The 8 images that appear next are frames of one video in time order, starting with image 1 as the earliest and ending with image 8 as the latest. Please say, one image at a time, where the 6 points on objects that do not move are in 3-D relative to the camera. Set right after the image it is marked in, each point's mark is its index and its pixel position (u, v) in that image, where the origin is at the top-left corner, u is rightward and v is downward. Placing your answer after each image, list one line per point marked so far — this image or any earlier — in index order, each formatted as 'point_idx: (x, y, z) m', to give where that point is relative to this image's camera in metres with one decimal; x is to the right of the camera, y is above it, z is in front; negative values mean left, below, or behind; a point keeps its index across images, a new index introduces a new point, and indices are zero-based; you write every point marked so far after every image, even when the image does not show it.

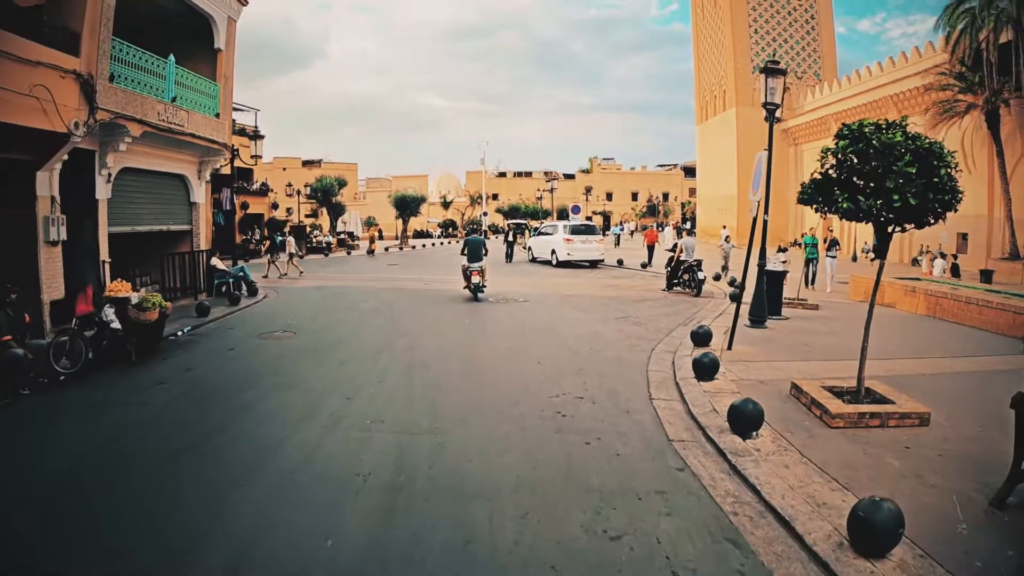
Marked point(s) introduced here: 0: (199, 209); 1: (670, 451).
0: (-6.8, +1.7, +13.2) m
1: (+1.1, -1.1, +4.2) m
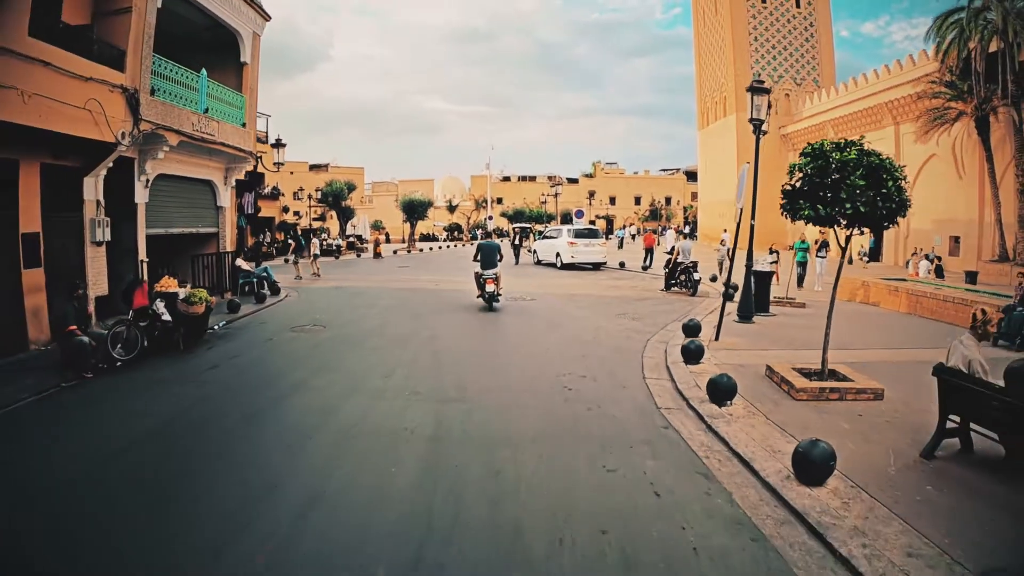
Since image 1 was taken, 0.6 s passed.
0: (-6.6, +1.7, +14.0) m
1: (+1.2, -1.1, +4.9) m
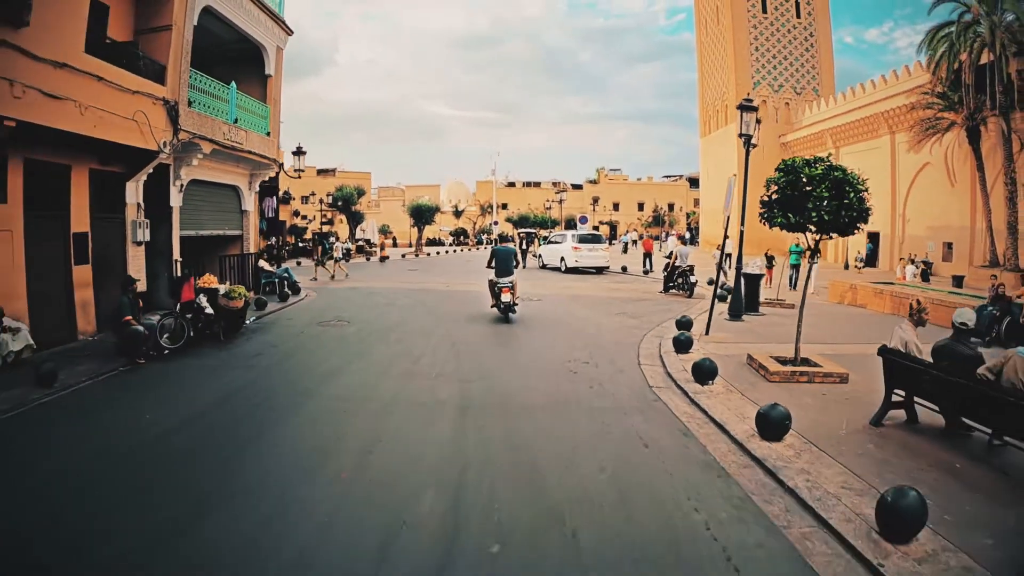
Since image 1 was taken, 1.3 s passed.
0: (-6.4, +1.7, +14.9) m
1: (+1.3, -1.0, +5.7) m
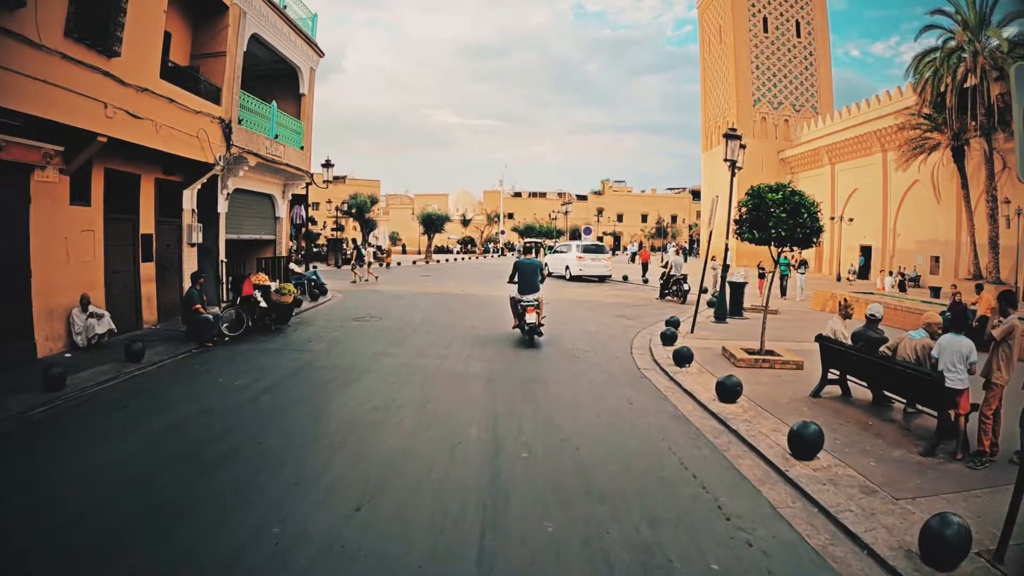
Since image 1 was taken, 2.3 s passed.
0: (-6.2, +1.7, +16.2) m
1: (+1.5, -1.0, +7.0) m
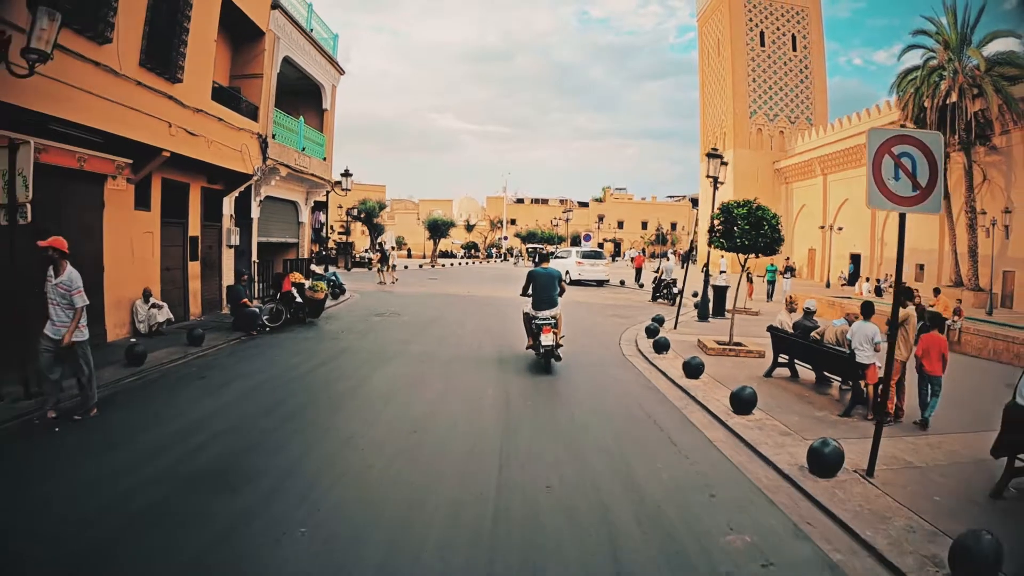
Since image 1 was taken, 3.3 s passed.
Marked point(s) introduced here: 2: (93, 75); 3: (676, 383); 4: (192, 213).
0: (-6.1, +1.8, +17.6) m
1: (+1.6, -1.0, +8.4) m
2: (-5.8, +3.0, +8.5) m
3: (+1.9, -1.1, +7.2) m
4: (-6.5, +1.5, +12.2) m
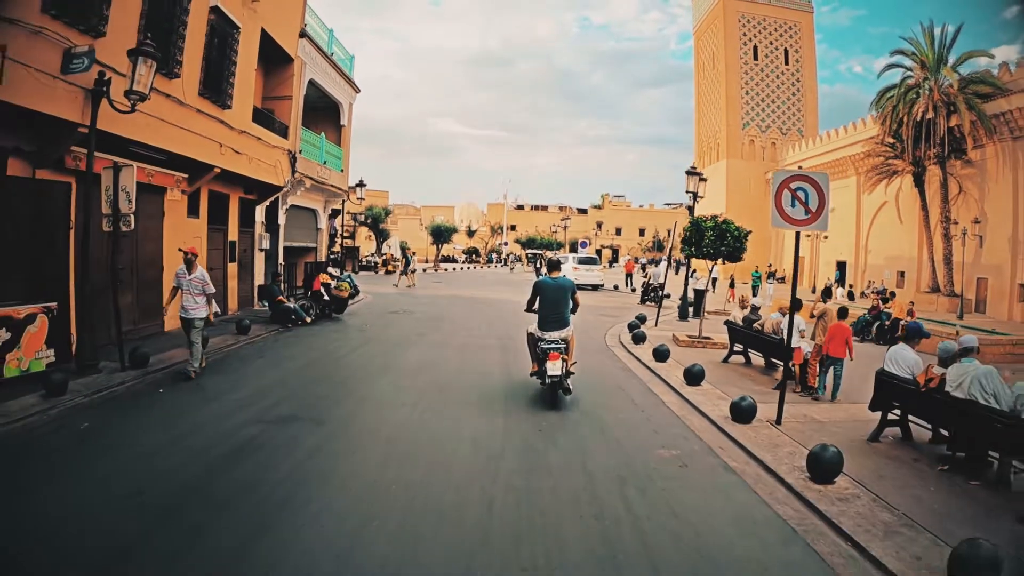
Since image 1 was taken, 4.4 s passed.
0: (-6.0, +1.8, +19.2) m
1: (+1.6, -1.0, +10.0) m
2: (-5.7, +3.0, +10.1) m
3: (+2.0, -1.1, +8.8) m
4: (-6.4, +1.5, +13.8) m
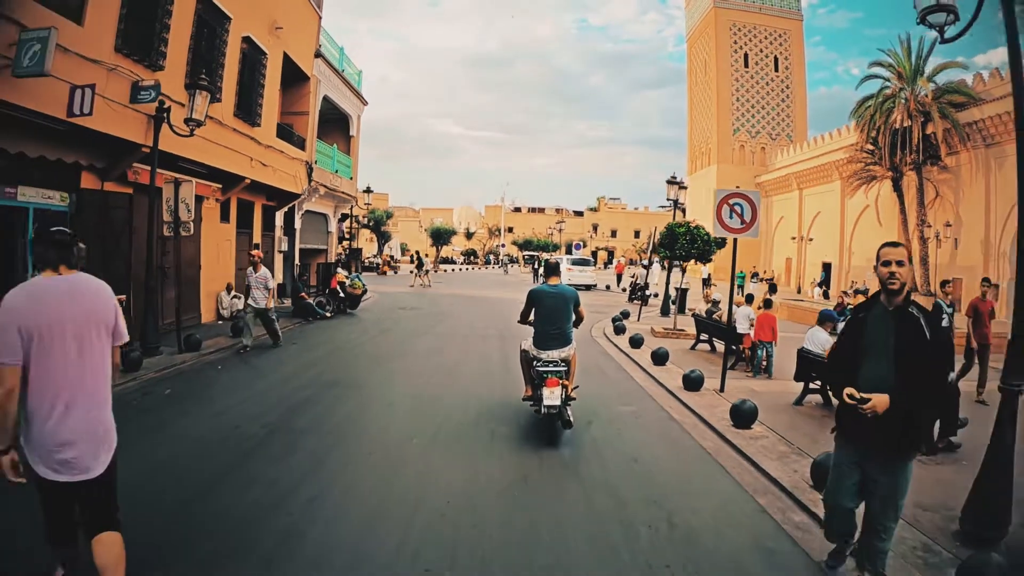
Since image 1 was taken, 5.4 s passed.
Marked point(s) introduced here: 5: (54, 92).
0: (-6.1, +1.8, +20.7) m
1: (+1.5, -0.9, +11.5) m
2: (-5.8, +3.1, +11.6) m
3: (+1.9, -1.0, +10.3) m
4: (-6.5, +1.6, +15.3) m
5: (-6.0, +2.6, +7.9) m
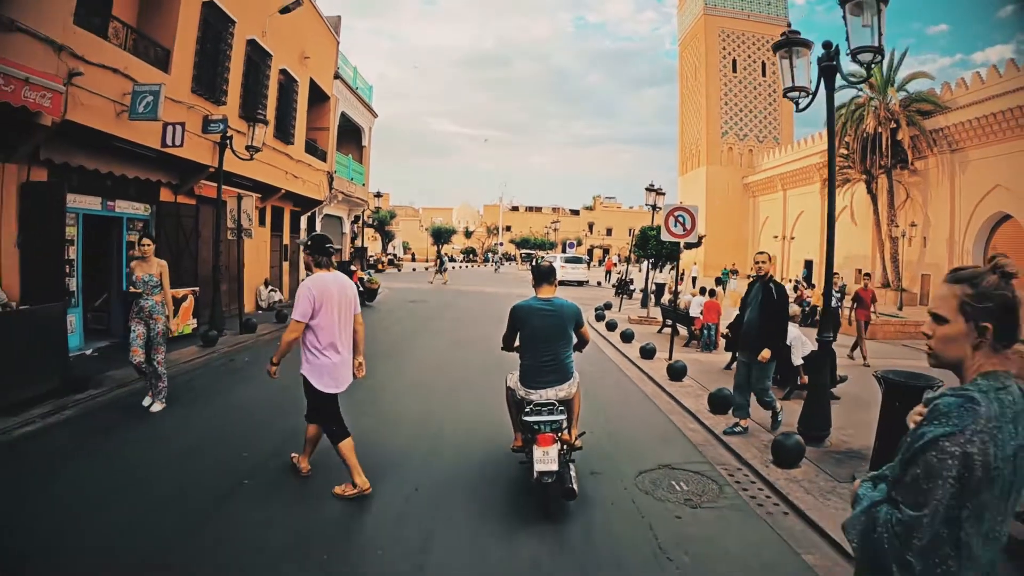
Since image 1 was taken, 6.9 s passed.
0: (-6.3, +2.0, +23.0) m
1: (+1.5, -0.8, +13.8) m
2: (-5.9, +3.2, +13.8) m
3: (+1.8, -0.9, +12.6) m
4: (-6.6, +1.7, +17.5) m
5: (-6.1, +2.7, +10.2) m
